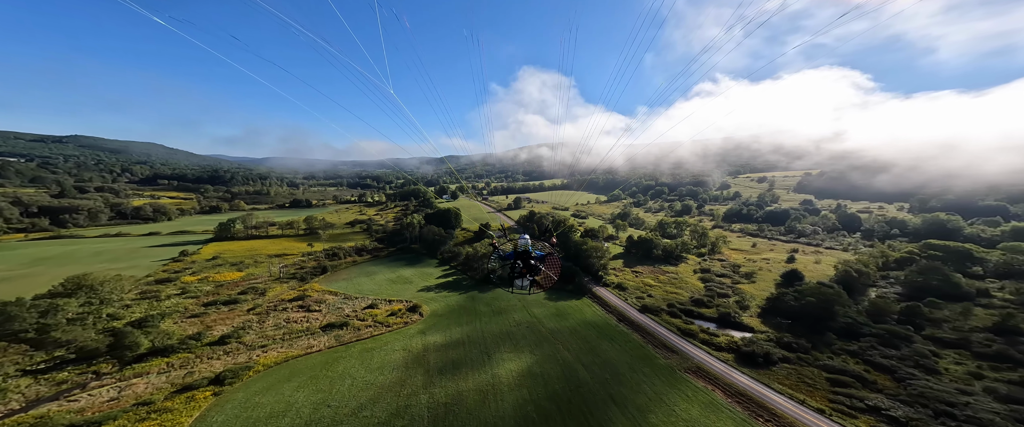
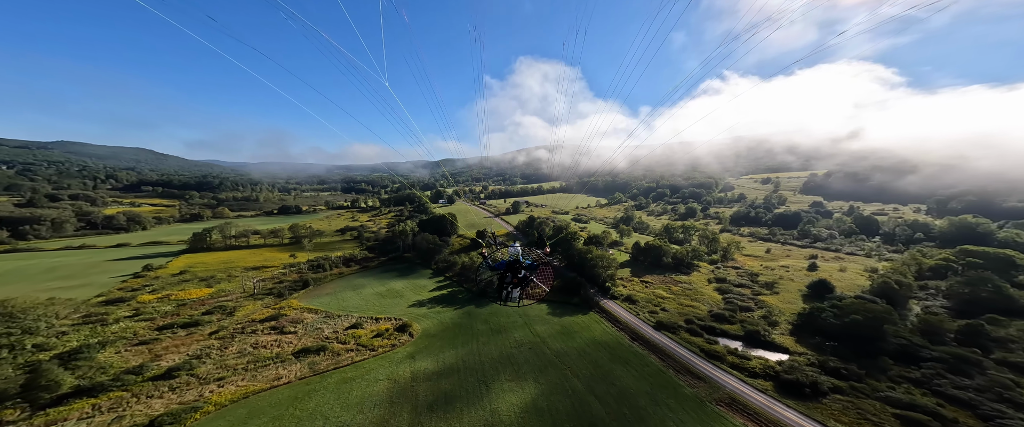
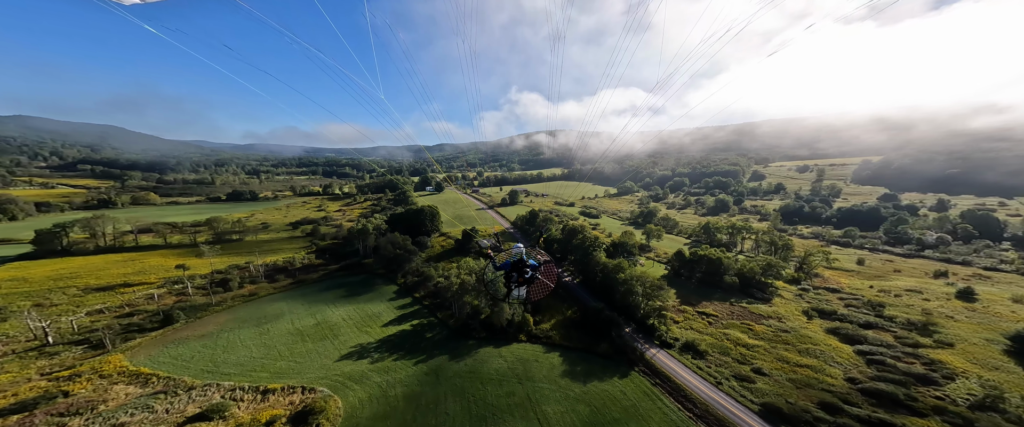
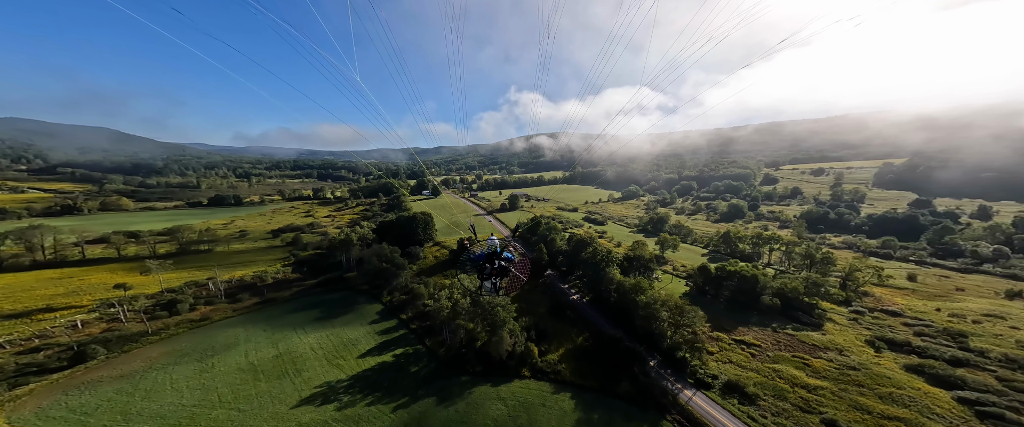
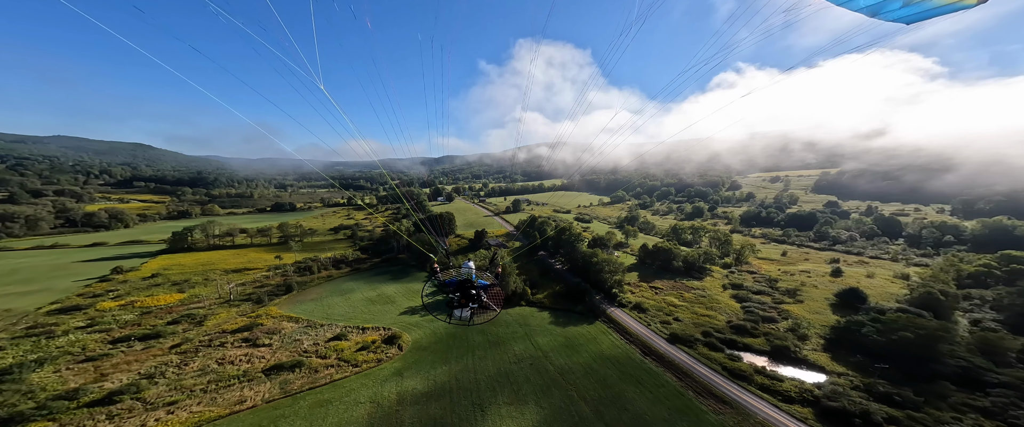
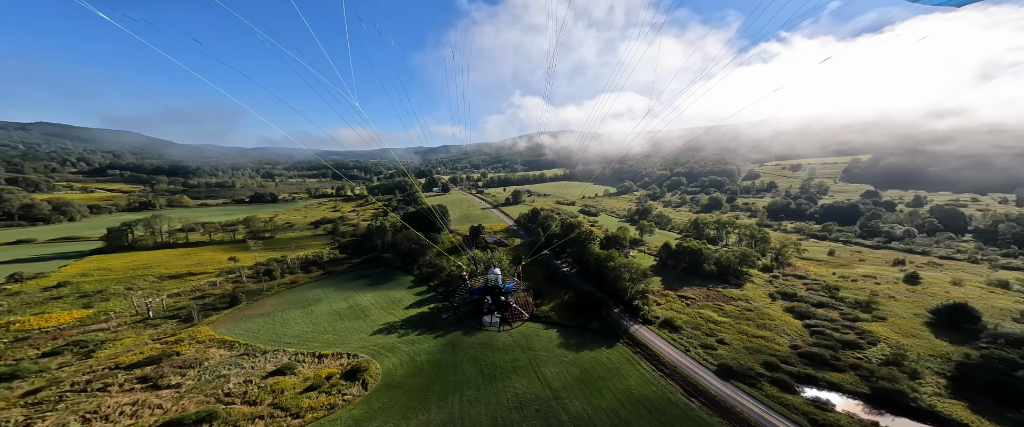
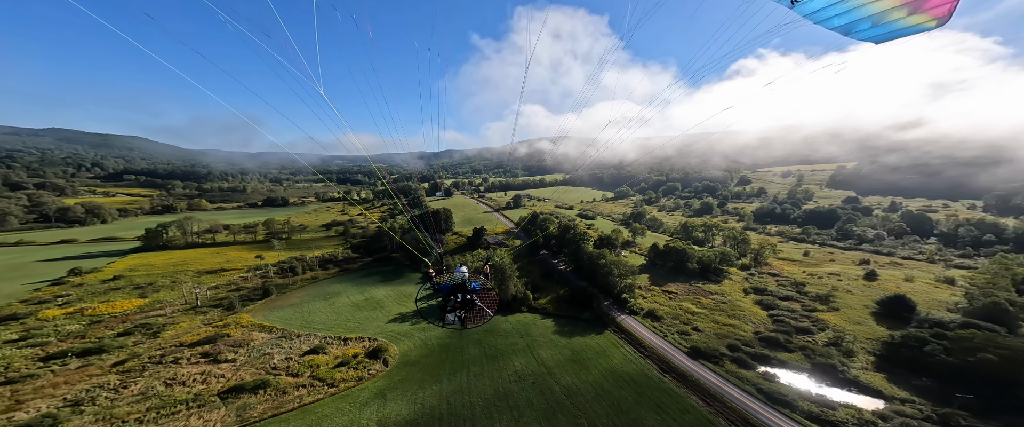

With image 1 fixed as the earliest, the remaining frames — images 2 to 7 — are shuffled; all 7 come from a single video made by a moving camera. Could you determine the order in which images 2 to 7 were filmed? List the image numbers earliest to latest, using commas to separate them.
2, 5, 7, 6, 3, 4
